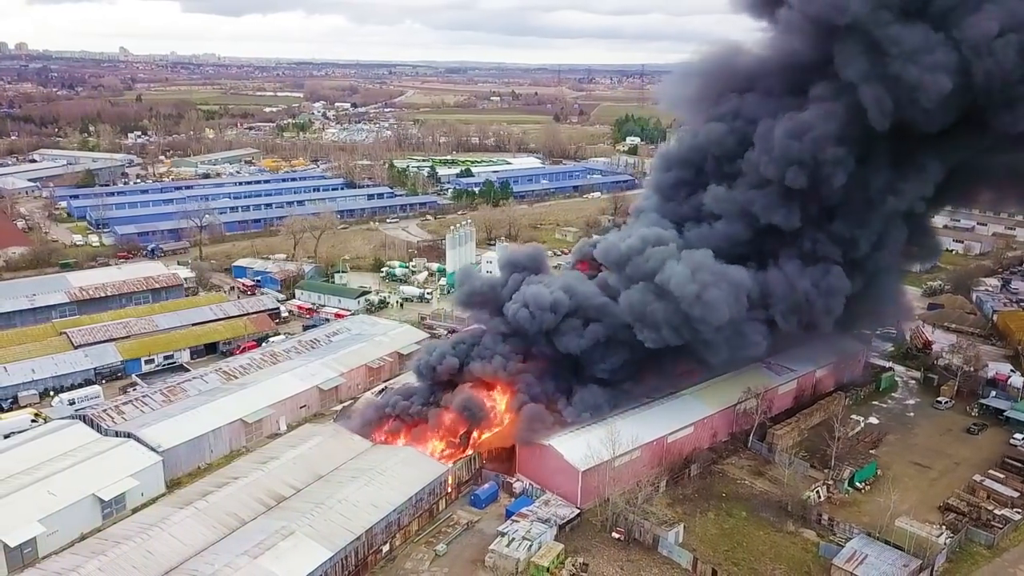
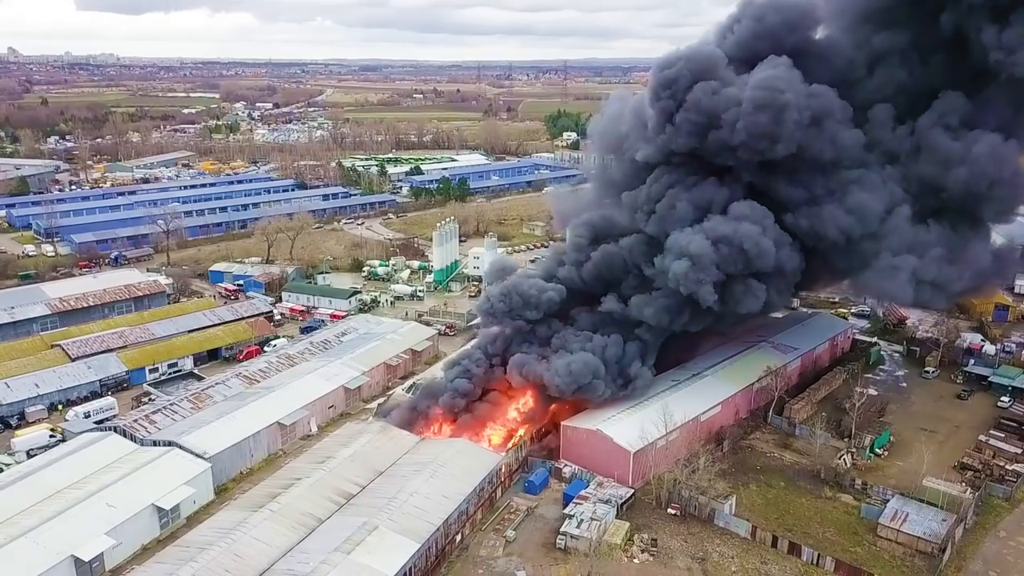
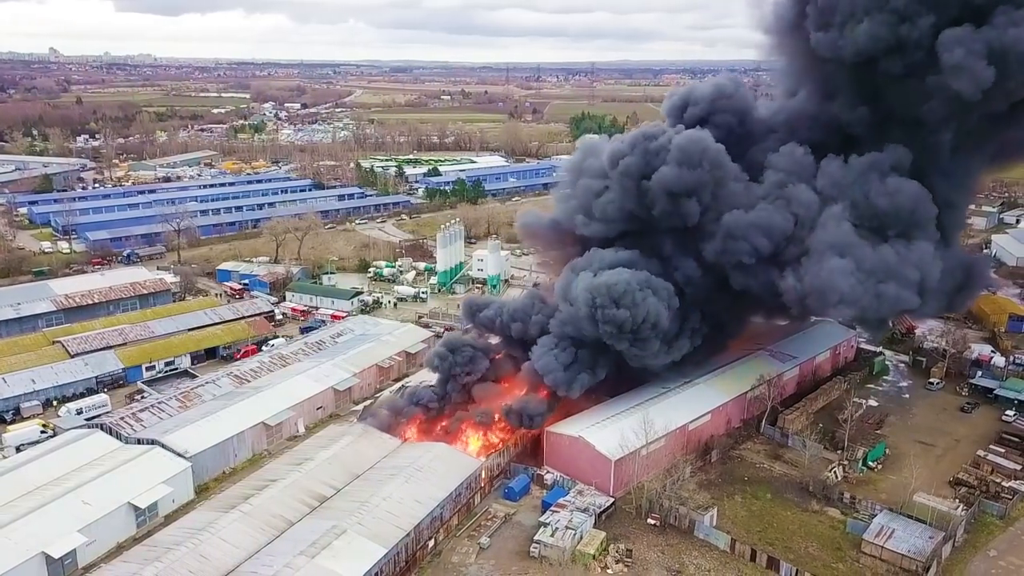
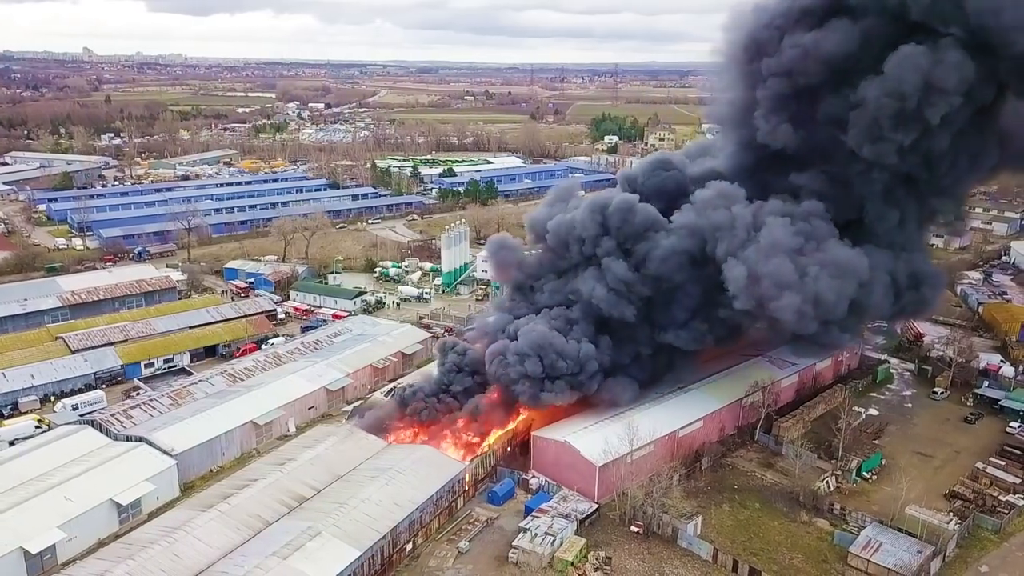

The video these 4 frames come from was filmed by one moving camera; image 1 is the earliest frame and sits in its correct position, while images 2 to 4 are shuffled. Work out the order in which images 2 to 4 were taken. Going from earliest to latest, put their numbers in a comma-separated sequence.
4, 3, 2
